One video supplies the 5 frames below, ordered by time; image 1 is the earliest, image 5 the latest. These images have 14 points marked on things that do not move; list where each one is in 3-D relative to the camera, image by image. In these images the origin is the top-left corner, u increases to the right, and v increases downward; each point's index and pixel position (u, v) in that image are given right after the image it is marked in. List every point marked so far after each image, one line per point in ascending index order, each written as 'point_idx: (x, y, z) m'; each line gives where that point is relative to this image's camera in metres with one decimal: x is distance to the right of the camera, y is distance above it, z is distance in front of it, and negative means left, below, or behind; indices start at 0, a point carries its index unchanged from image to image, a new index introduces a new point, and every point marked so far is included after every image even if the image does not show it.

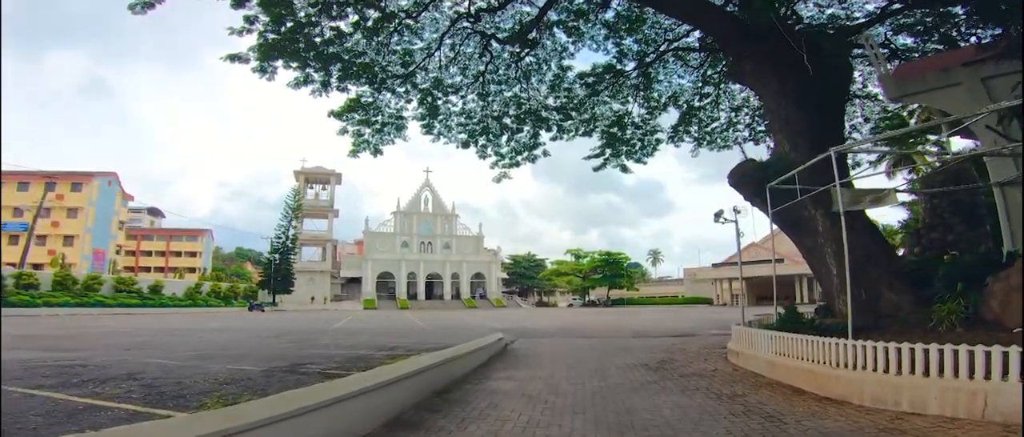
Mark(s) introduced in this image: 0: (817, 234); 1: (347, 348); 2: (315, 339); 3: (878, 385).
0: (+3.9, -0.2, +8.1) m
1: (-2.6, -2.0, +9.6) m
2: (-4.2, -2.5, +13.3) m
3: (+3.1, -1.4, +5.3) m
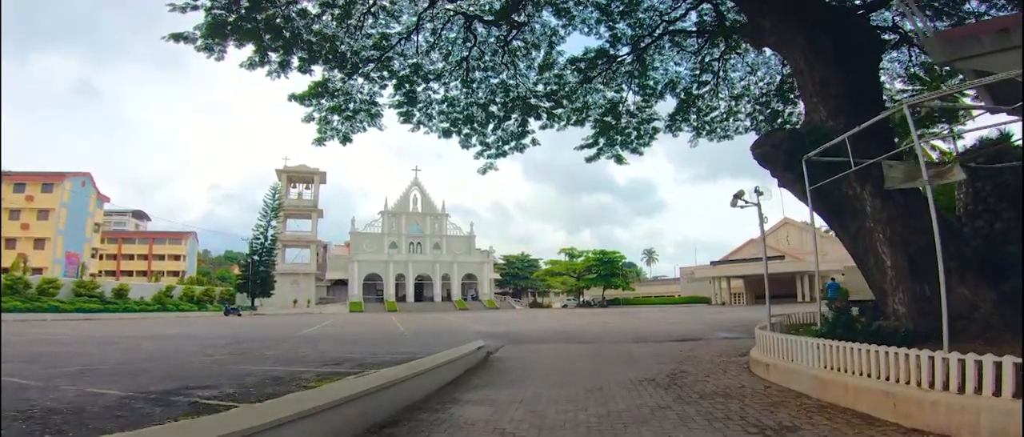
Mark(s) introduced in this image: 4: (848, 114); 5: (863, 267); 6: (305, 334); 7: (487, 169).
0: (+3.7, 0.0, +6.5) m
1: (-2.8, -1.8, +7.9) m
2: (-4.5, -2.4, +11.6) m
3: (+2.9, -1.2, +3.7) m
4: (+4.0, +1.2, +7.3) m
5: (+3.8, -0.5, +6.7) m
6: (-5.6, -3.1, +17.0) m
7: (-0.7, +1.4, +18.0) m
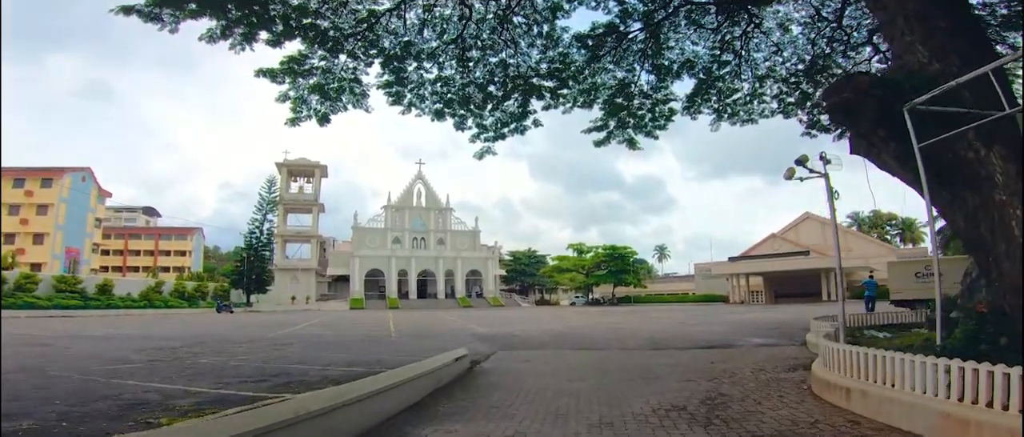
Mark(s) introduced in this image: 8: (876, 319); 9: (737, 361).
0: (+3.5, +0.3, +4.6) m
1: (-3.0, -1.5, +6.1) m
2: (-4.6, -2.1, +9.8) m
3: (+2.7, -0.9, +1.8) m
4: (+3.8, +1.4, +5.4) m
5: (+3.6, -0.3, +4.8) m
6: (-5.6, -2.8, +15.3) m
7: (-0.7, +1.7, +16.2) m
8: (+7.5, -2.1, +12.9) m
9: (+3.0, -1.9, +8.2) m
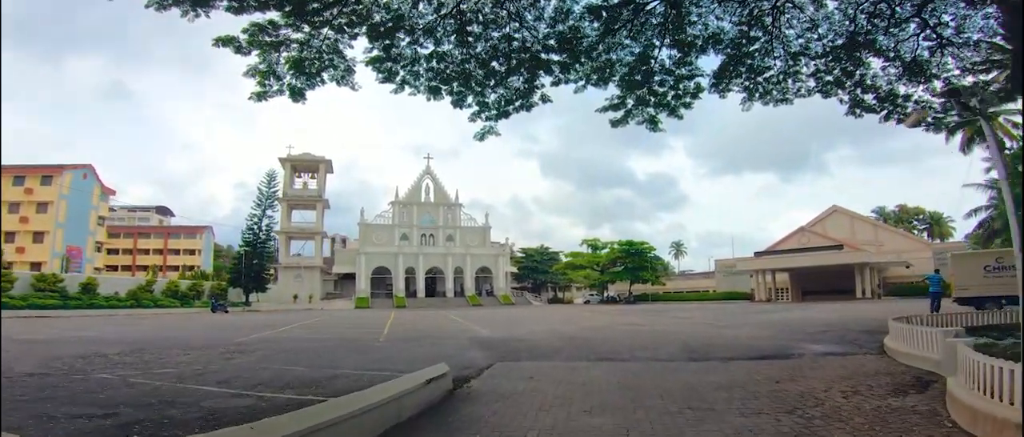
0: (+3.4, +0.6, +2.5) m
1: (-3.1, -1.3, +4.2) m
2: (-4.6, -1.8, +7.9) m
3: (+2.5, -0.7, -0.2) m
4: (+3.7, +1.7, +3.3) m
5: (+3.5, 0.0, +2.7) m
6: (-5.5, -2.6, +13.4) m
7: (-0.6, +2.0, +14.2) m
8: (+7.5, -1.8, +10.7) m
9: (+3.0, -1.6, +6.2) m
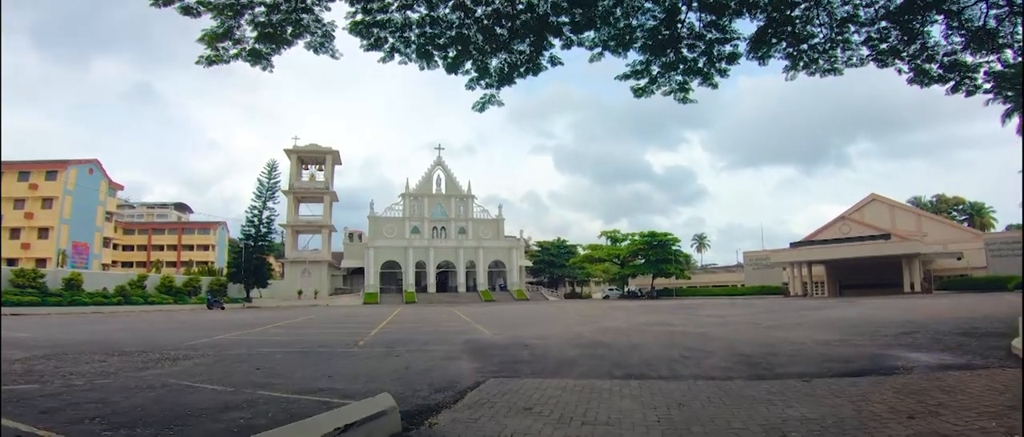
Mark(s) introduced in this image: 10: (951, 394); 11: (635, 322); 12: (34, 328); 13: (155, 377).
0: (+3.2, +0.9, +0.2) m
1: (-3.2, -1.0, +2.1) m
2: (-4.7, -1.5, +5.9) m
3: (+2.2, -0.4, -2.4) m
4: (+3.5, +2.0, +1.0) m
5: (+3.3, +0.3, +0.5) m
6: (-5.4, -2.2, +11.4) m
7: (-0.5, +2.4, +12.0) m
8: (+7.6, -1.4, +8.3) m
9: (+2.9, -1.2, +3.9) m
10: (+3.3, -1.3, +4.6) m
11: (+2.8, -2.4, +14.6) m
12: (-12.0, -2.8, +15.3) m
13: (-3.5, -1.5, +6.0) m
